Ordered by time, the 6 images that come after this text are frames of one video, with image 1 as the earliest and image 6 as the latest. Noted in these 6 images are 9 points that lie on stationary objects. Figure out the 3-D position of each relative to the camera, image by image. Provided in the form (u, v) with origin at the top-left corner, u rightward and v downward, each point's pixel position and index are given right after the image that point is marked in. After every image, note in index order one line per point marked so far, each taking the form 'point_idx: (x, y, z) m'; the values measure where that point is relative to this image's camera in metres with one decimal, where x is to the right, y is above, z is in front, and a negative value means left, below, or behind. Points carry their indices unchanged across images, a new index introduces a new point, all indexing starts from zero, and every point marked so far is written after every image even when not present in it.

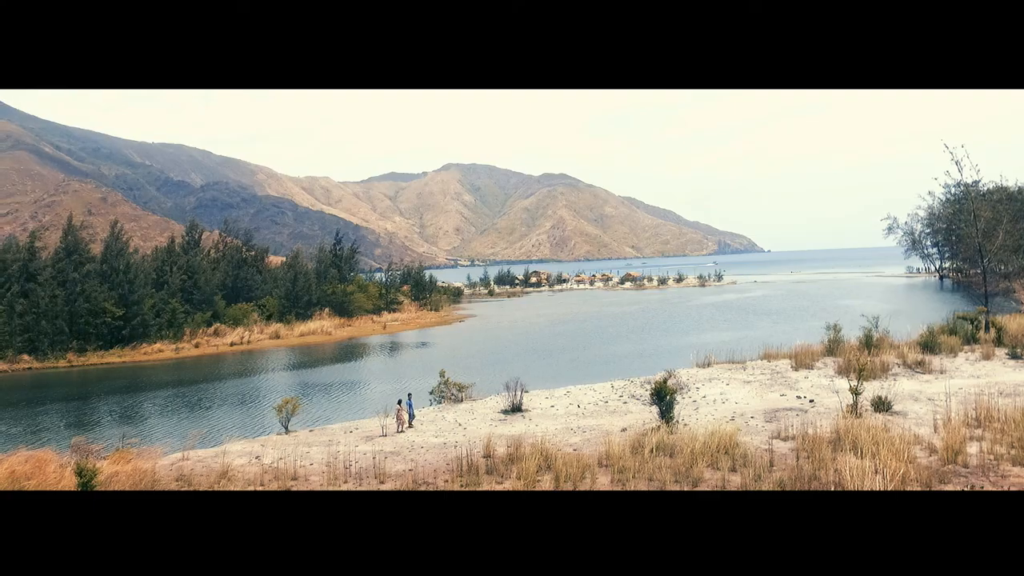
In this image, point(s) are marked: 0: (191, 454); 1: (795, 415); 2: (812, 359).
0: (-4.3, -2.2, +10.4) m
1: (+4.0, -1.8, +11.0) m
2: (+5.5, -1.3, +14.5) m
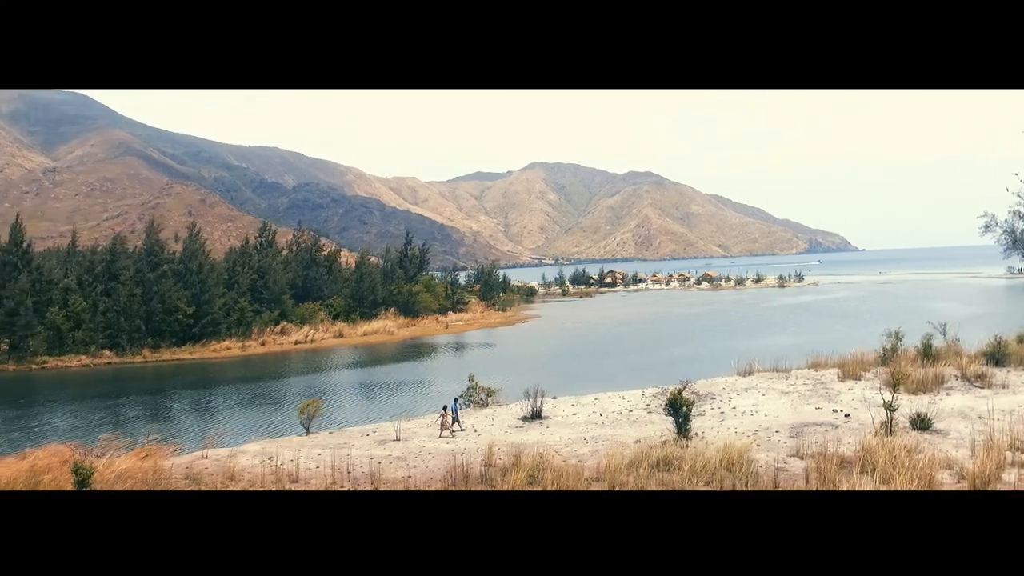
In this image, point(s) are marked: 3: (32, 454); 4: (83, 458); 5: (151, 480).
0: (-4.1, -2.2, +10.7) m
1: (+4.1, -1.9, +10.3) m
2: (+6.1, -1.4, +13.6) m
3: (-6.1, -2.1, +10.0) m
4: (-5.3, -2.1, +9.7) m
5: (-4.2, -2.3, +9.1) m
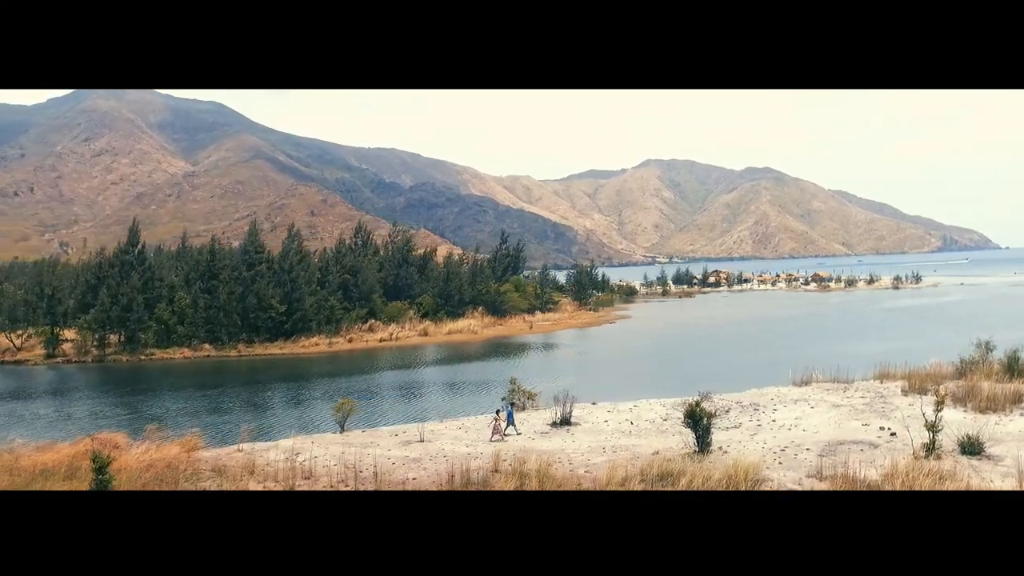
0: (-3.9, -2.3, +11.2) m
1: (+4.2, -2.0, +9.6) m
2: (+6.7, -1.6, +12.5) m
3: (-5.9, -2.1, +10.8) m
4: (-5.2, -2.1, +10.4) m
5: (-4.2, -2.3, +9.7) m
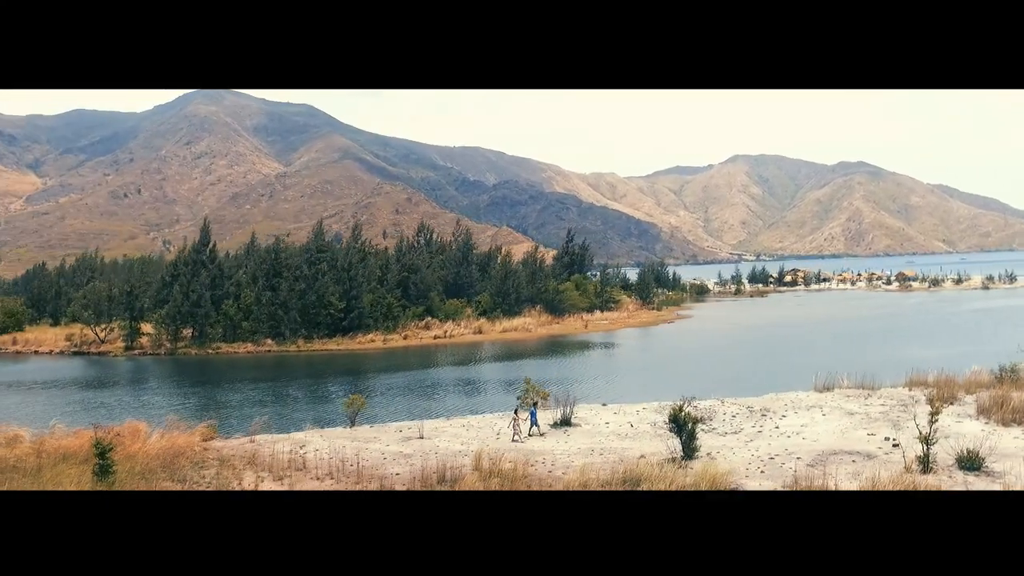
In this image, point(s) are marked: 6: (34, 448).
0: (-3.9, -2.3, +11.8) m
1: (+4.0, -2.0, +9.2) m
2: (+6.8, -1.6, +11.9) m
3: (-6.0, -2.1, +11.6) m
4: (-5.3, -2.1, +11.1) m
5: (-4.4, -2.3, +10.3) m
6: (-6.8, -2.3, +11.1) m
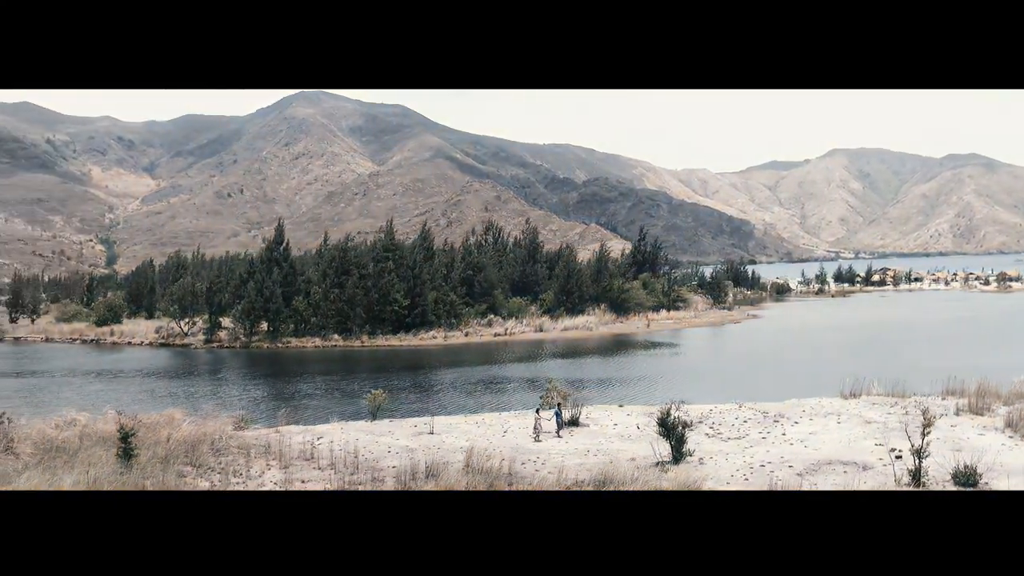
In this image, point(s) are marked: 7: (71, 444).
0: (-3.7, -2.2, +12.5) m
1: (+3.7, -2.1, +8.9) m
2: (+6.9, -1.7, +11.2) m
3: (-5.8, -2.1, +12.6) m
4: (-5.2, -2.1, +12.0) m
5: (-4.4, -2.3, +11.0) m
6: (-6.7, -2.2, +12.1) m
7: (-6.4, -2.3, +11.3) m
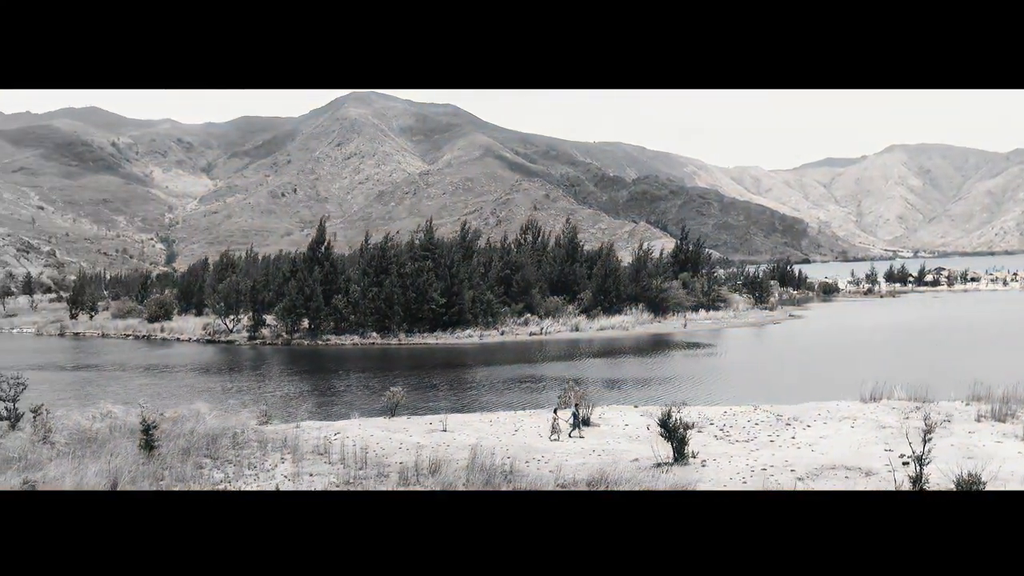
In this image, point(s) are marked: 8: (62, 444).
0: (-3.5, -2.2, +12.8) m
1: (+3.7, -2.1, +8.8) m
2: (+7.0, -1.7, +10.8) m
3: (-5.6, -2.0, +13.1) m
4: (-5.0, -2.1, +12.5) m
5: (-4.2, -2.2, +11.5) m
6: (-6.5, -2.2, +12.7) m
7: (-6.3, -2.2, +11.9) m
8: (-6.6, -2.3, +11.4) m
